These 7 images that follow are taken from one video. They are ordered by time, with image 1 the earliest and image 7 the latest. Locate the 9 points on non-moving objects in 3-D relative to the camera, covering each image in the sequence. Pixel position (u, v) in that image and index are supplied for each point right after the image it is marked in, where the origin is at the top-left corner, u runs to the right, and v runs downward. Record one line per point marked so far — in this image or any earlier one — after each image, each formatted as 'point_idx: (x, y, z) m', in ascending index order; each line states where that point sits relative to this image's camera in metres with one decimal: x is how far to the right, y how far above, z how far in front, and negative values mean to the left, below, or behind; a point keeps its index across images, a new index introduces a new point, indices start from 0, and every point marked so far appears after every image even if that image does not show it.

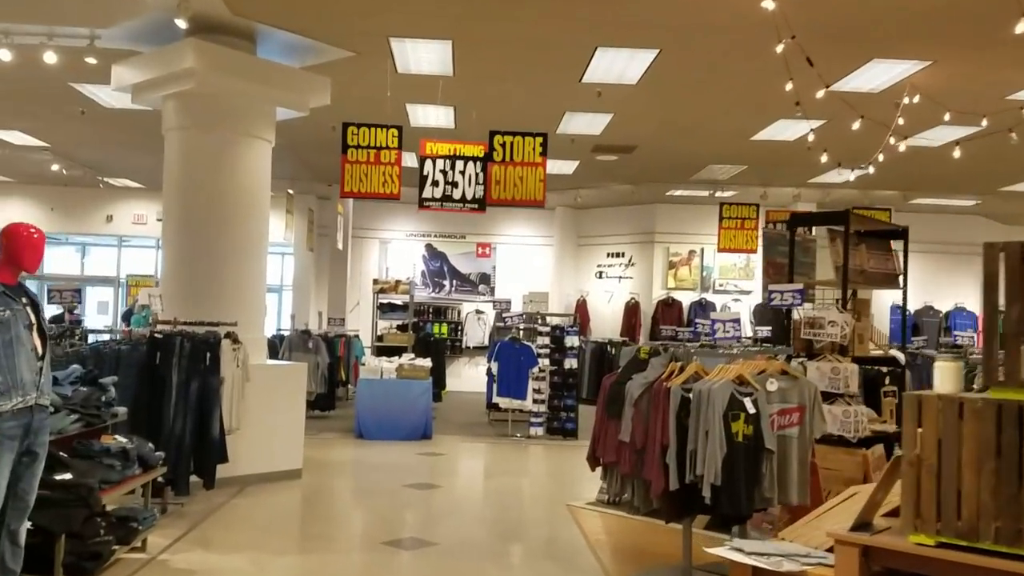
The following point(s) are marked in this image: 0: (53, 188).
0: (-9.0, +2.0, +16.2) m
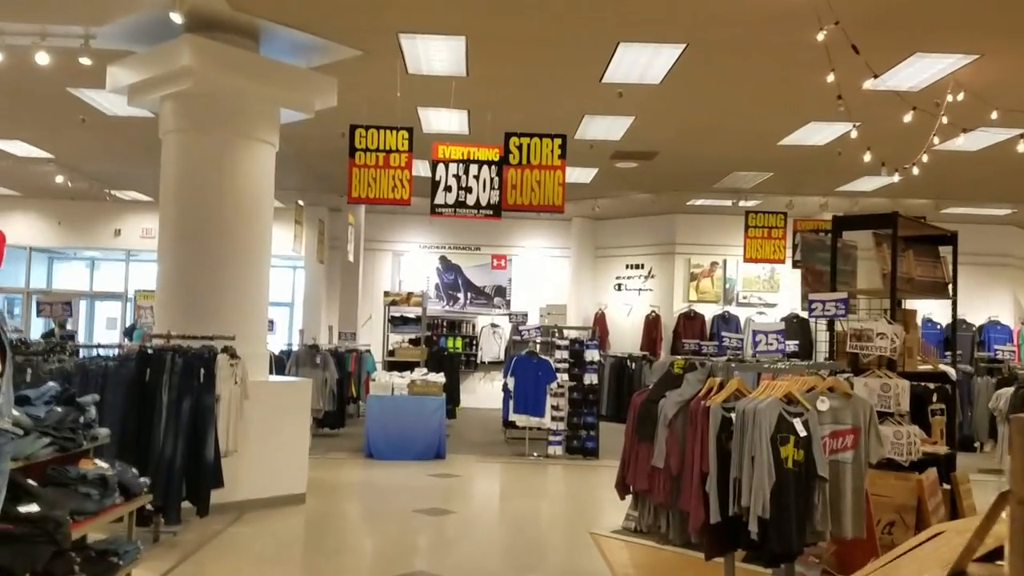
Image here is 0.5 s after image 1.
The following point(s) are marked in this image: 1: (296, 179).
0: (-8.7, +1.7, +15.9) m
1: (-3.4, +1.7, +13.0) m
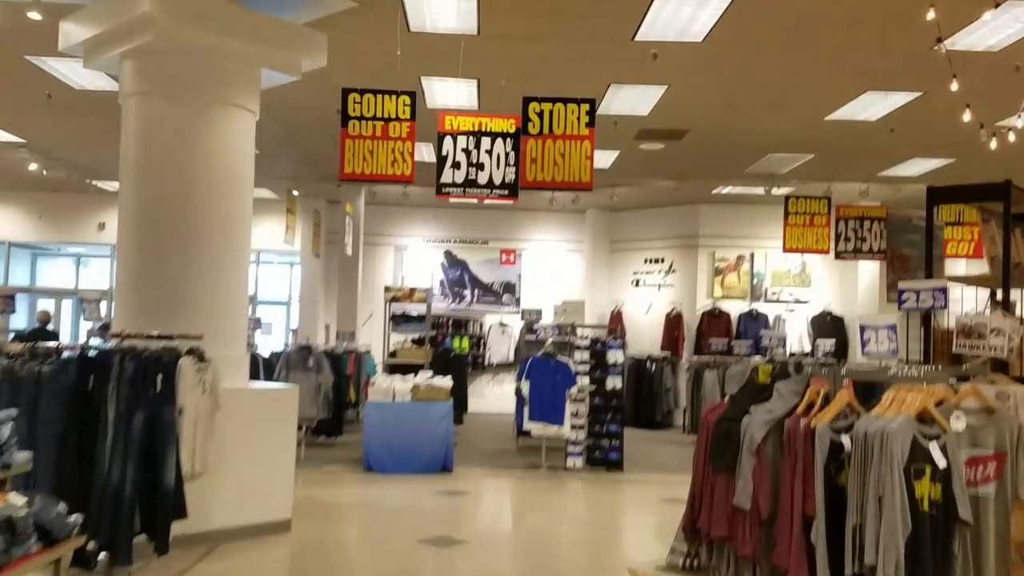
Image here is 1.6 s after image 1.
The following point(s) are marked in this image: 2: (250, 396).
0: (-8.5, +1.7, +14.9) m
1: (-3.2, +1.8, +12.0) m
2: (-1.8, -0.7, +5.8) m
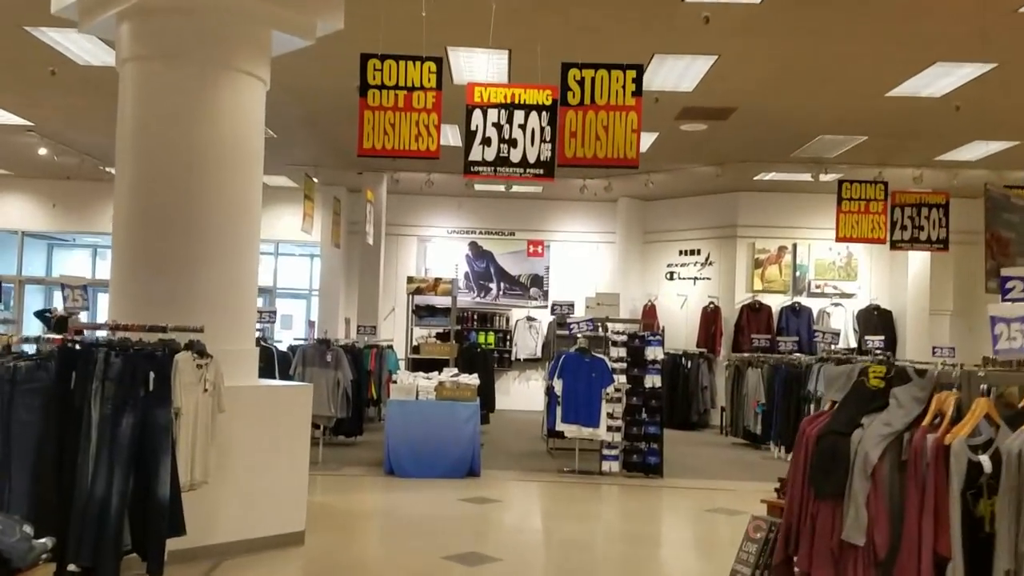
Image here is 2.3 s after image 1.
0: (-8.0, +1.9, +14.5) m
1: (-2.8, +1.9, +11.4) m
2: (-1.6, -0.7, +5.2) m
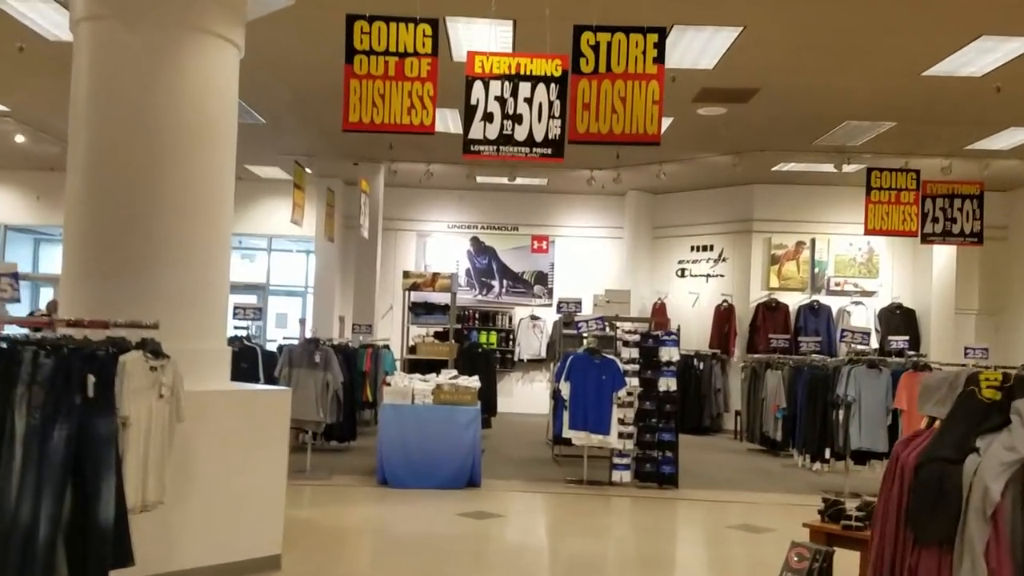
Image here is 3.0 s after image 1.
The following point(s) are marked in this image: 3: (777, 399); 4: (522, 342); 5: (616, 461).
0: (-7.9, +1.9, +13.9) m
1: (-2.7, +1.9, +10.8) m
2: (-1.6, -0.6, +4.6) m
3: (+3.0, -1.3, +9.5) m
4: (+0.2, -0.9, +13.2) m
5: (+1.0, -1.7, +7.9) m
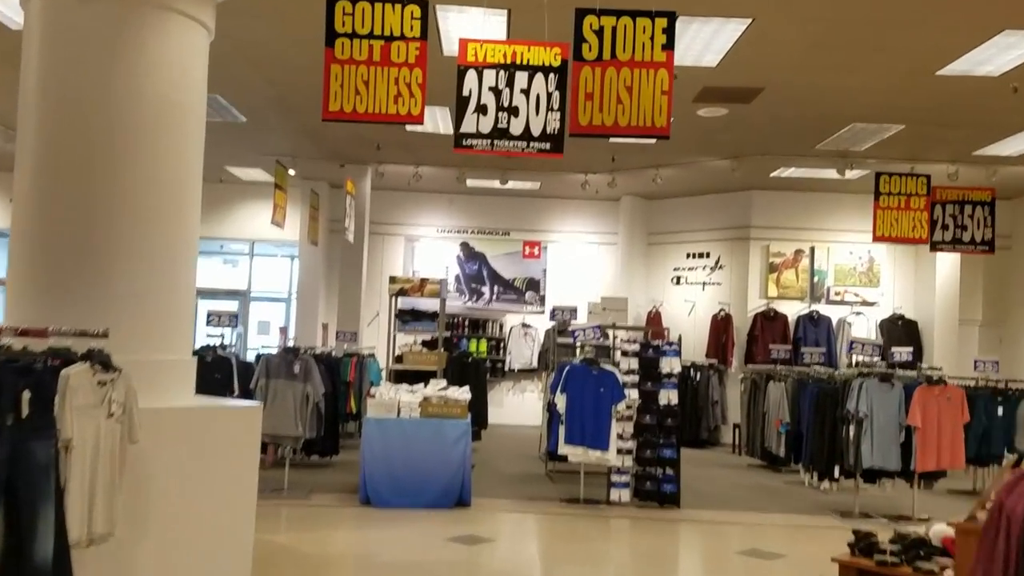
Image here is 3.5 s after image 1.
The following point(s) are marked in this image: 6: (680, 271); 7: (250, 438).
0: (-8.1, +1.9, +13.4) m
1: (-2.8, +1.9, +10.4) m
2: (-1.6, -0.6, +4.1) m
3: (+2.9, -1.4, +9.1) m
4: (0.0, -1.0, +12.8) m
5: (+0.9, -1.7, +7.5) m
6: (+2.6, +0.3, +13.0) m
7: (-1.4, -0.8, +4.3) m
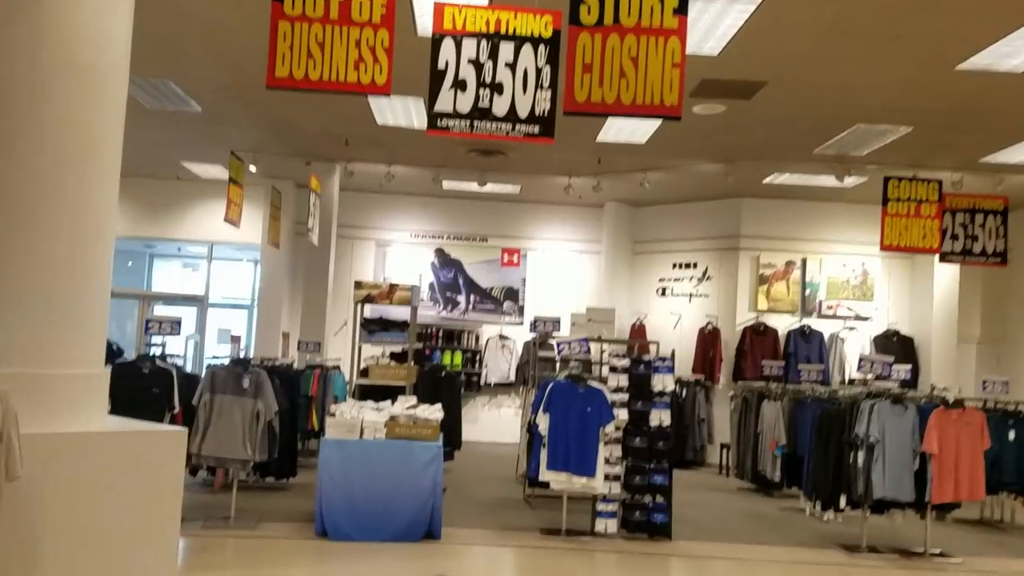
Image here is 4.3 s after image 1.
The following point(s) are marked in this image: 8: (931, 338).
0: (-8.4, +1.8, +12.4) m
1: (-3.1, +1.8, +9.6) m
2: (-1.7, -0.6, +3.3) m
3: (+2.7, -1.5, +8.5) m
4: (-0.3, -1.1, +12.1) m
5: (+0.7, -1.8, +6.8) m
6: (+2.3, +0.1, +12.3) m
7: (-1.5, -0.8, +3.6) m
8: (+5.6, -0.7, +11.1) m
